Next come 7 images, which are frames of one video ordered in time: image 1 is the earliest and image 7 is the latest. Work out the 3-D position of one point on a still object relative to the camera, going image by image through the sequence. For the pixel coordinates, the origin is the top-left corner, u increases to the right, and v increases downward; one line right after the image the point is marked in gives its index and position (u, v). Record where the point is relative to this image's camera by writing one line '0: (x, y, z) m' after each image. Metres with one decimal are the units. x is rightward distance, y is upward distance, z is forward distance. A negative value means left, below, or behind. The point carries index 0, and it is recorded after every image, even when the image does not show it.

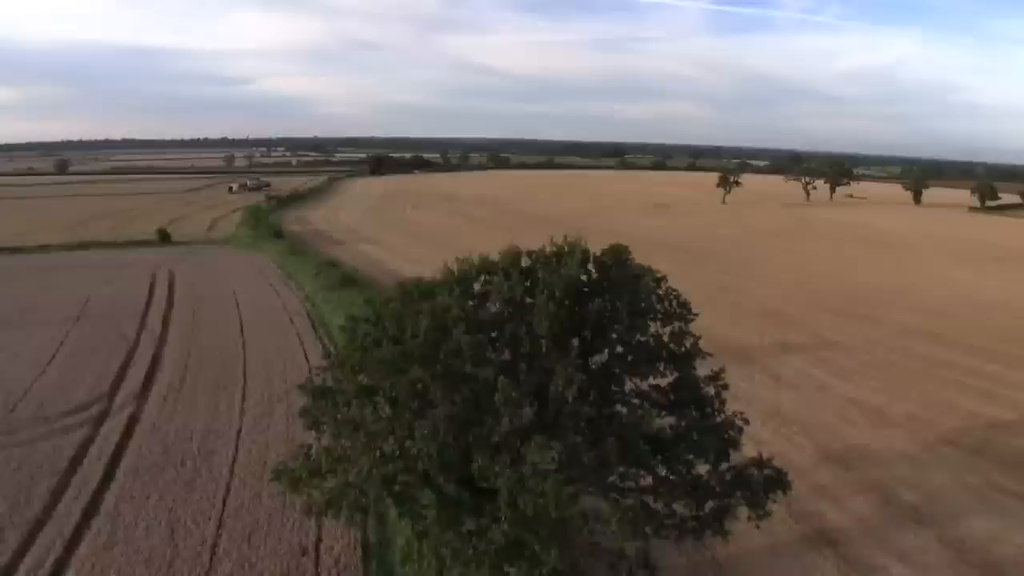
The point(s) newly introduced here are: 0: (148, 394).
0: (-7.3, -2.1, +17.6) m
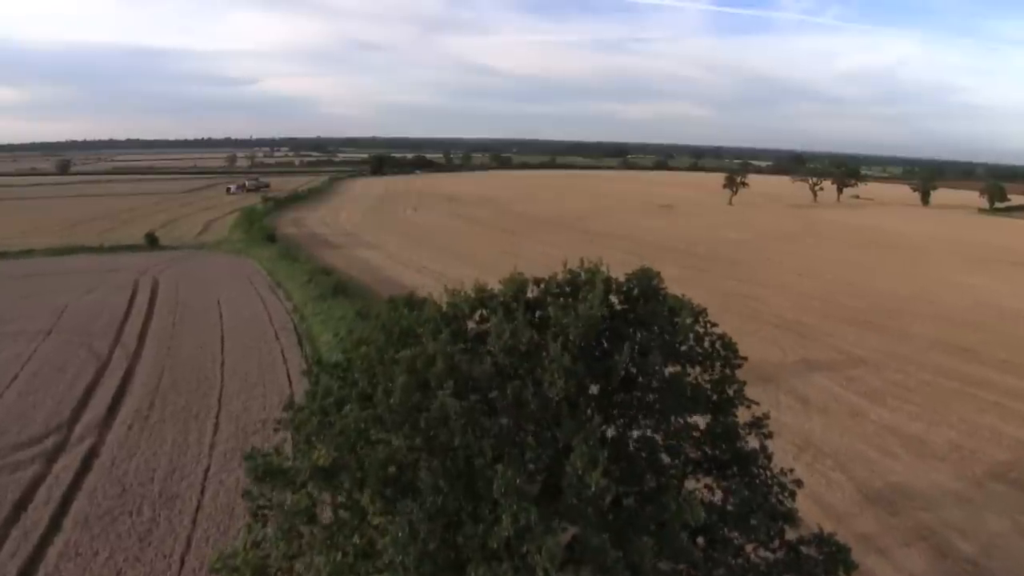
0: (-7.3, -2.4, +15.9) m
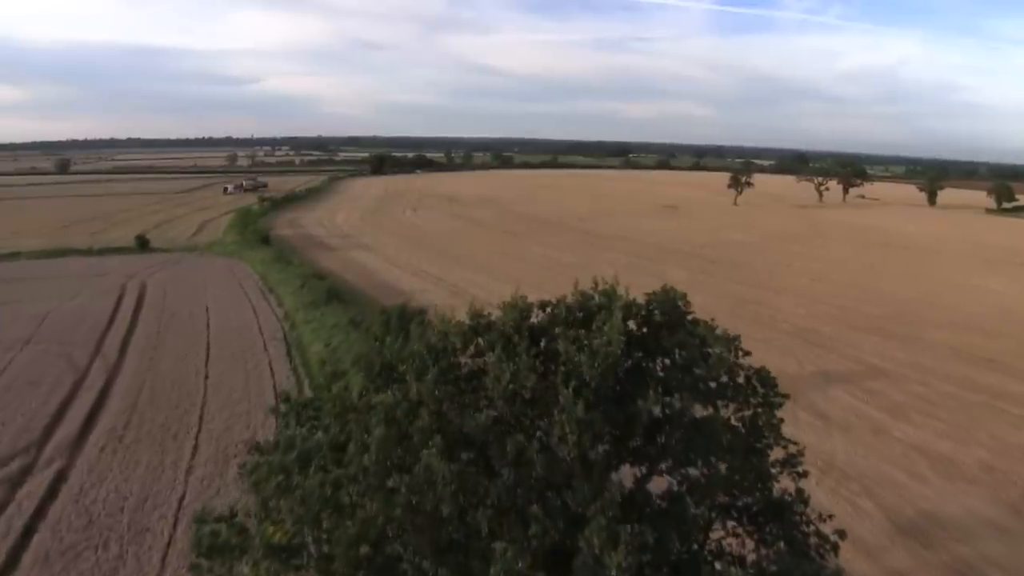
0: (-7.3, -2.6, +14.9) m
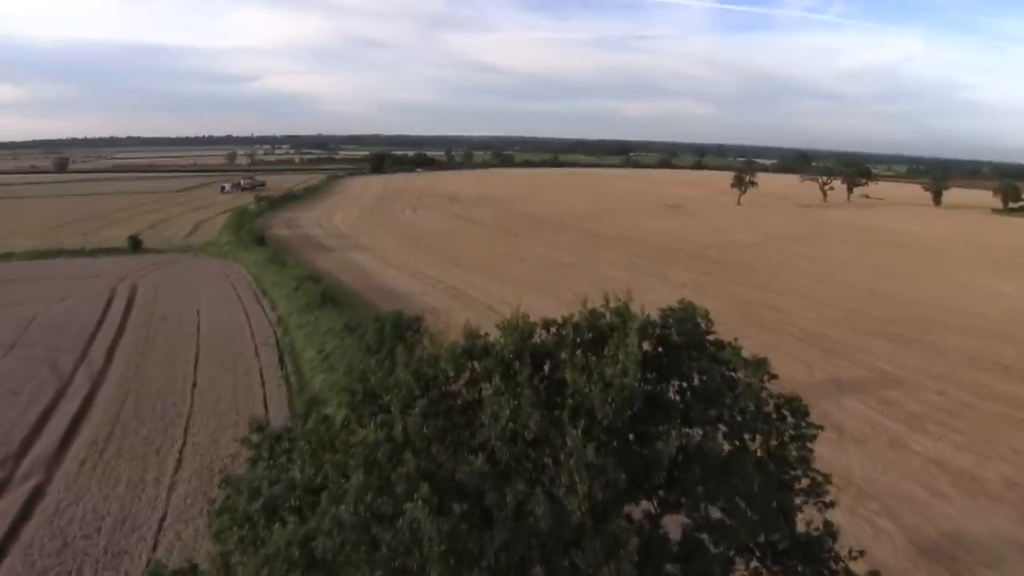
0: (-7.3, -2.7, +14.2) m
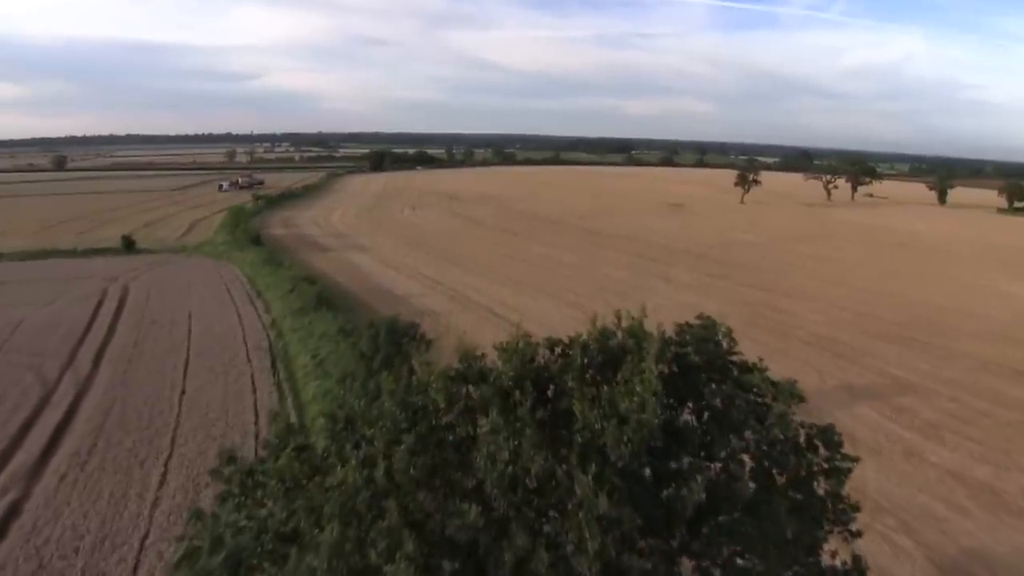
0: (-7.3, -2.8, +13.6) m
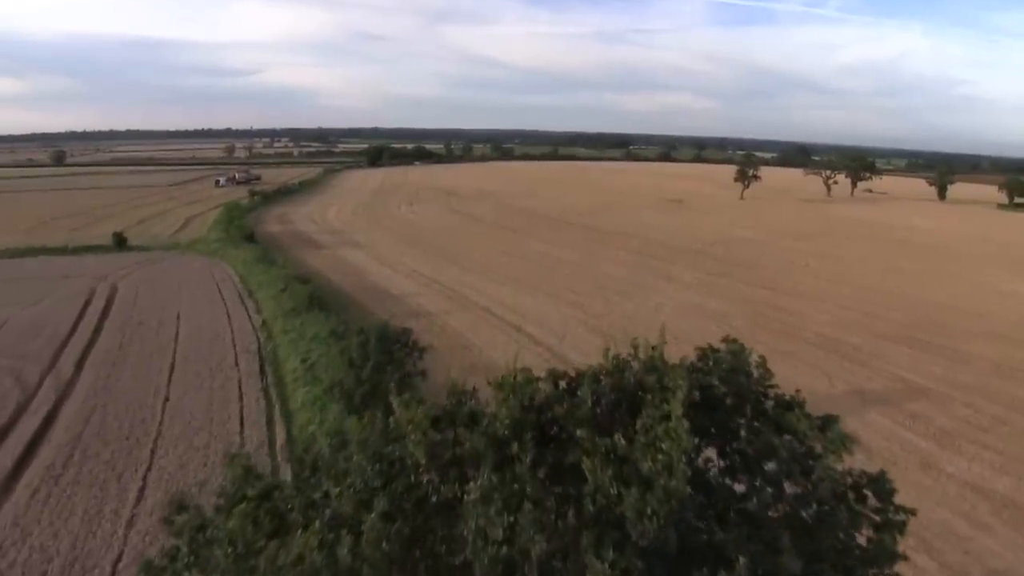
0: (-7.3, -2.9, +12.8) m
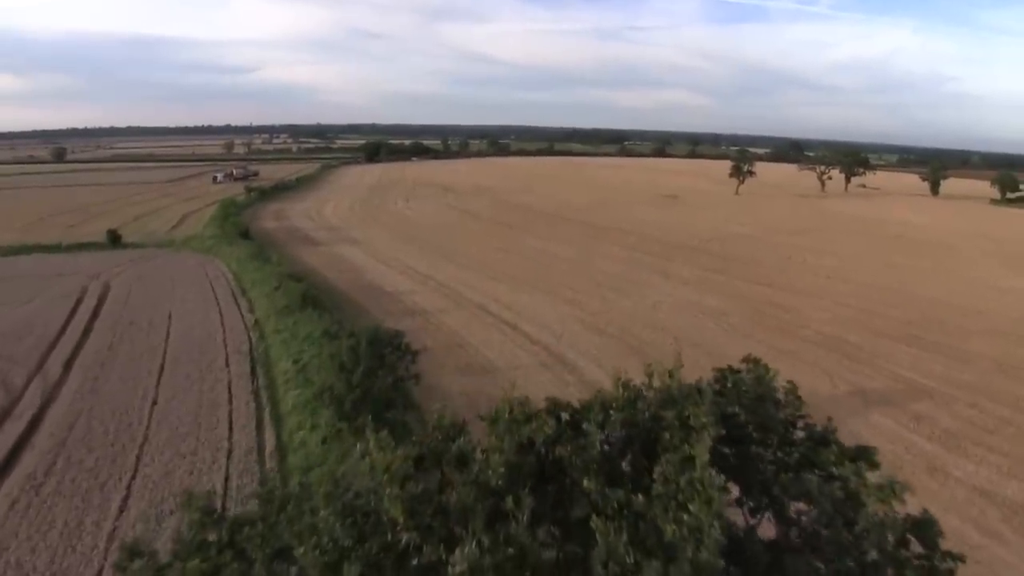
0: (-7.3, -2.9, +12.5) m
